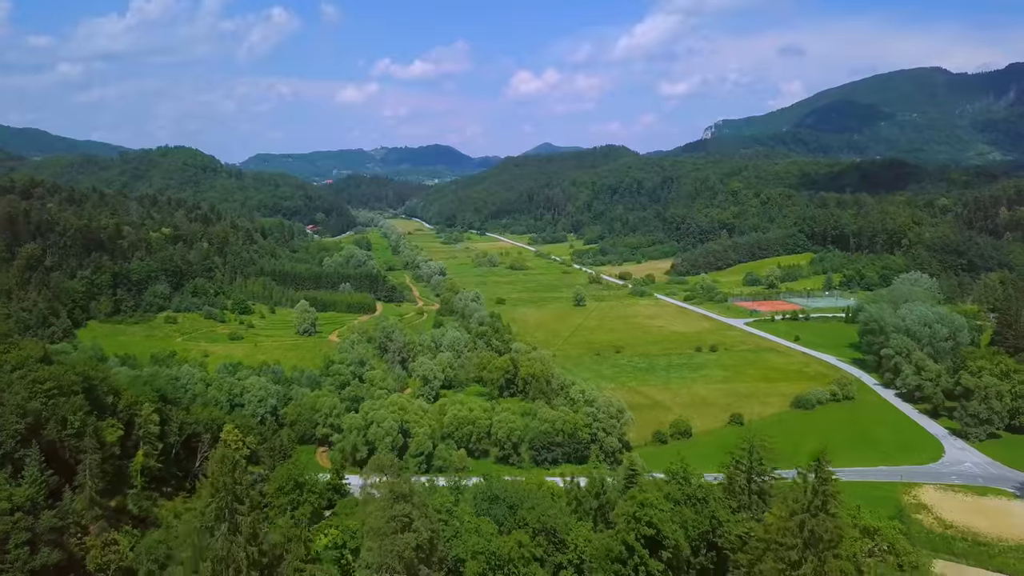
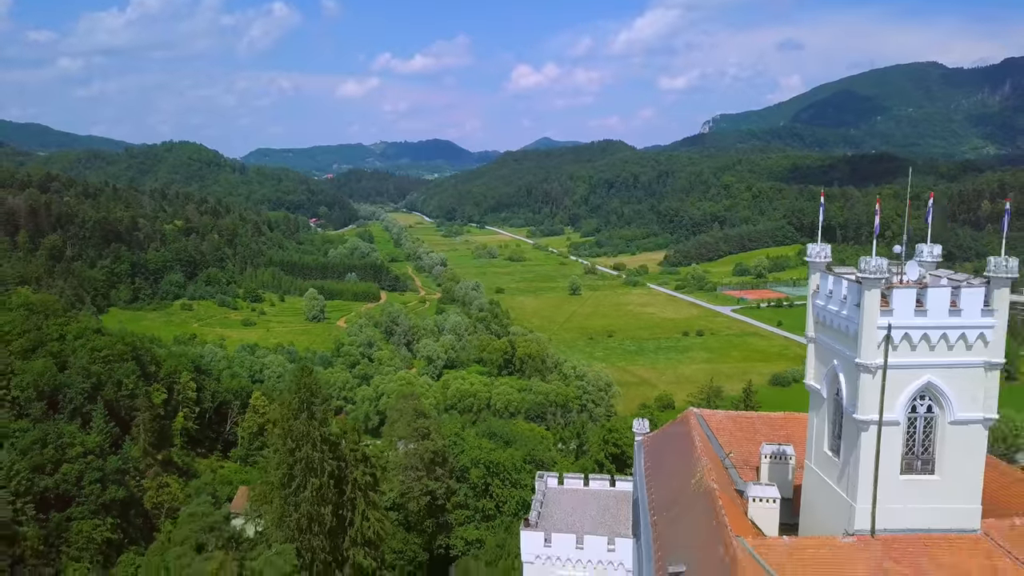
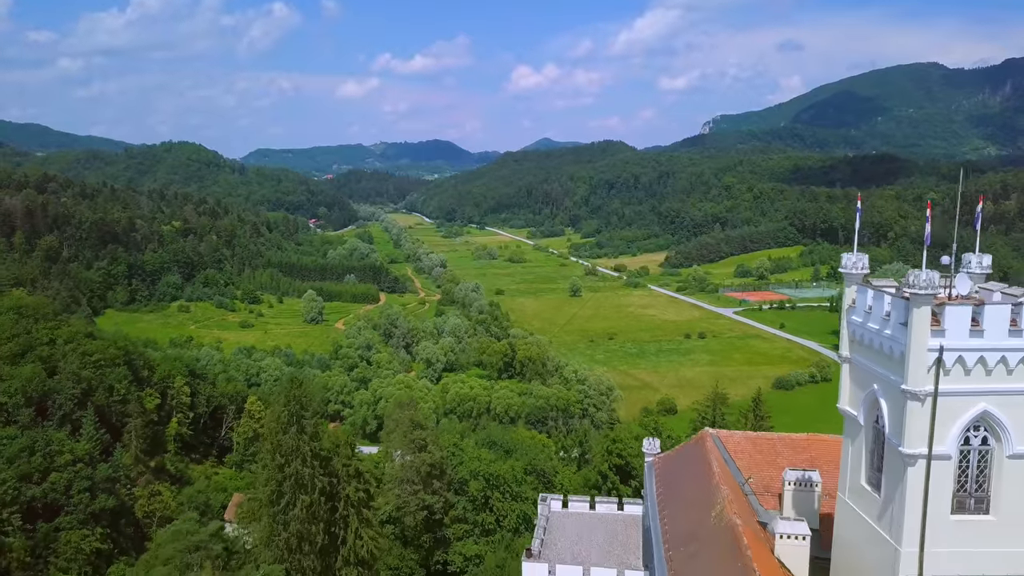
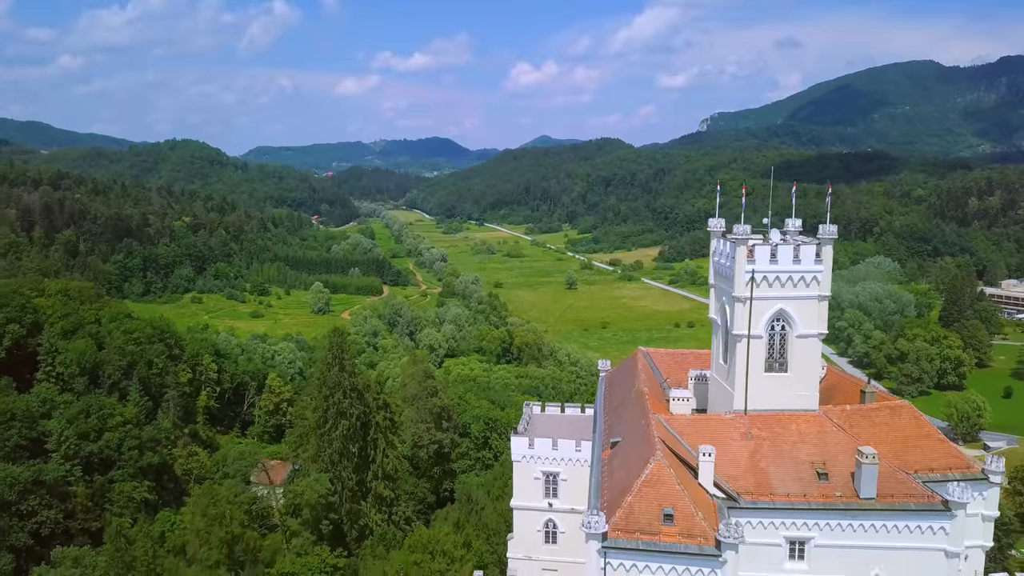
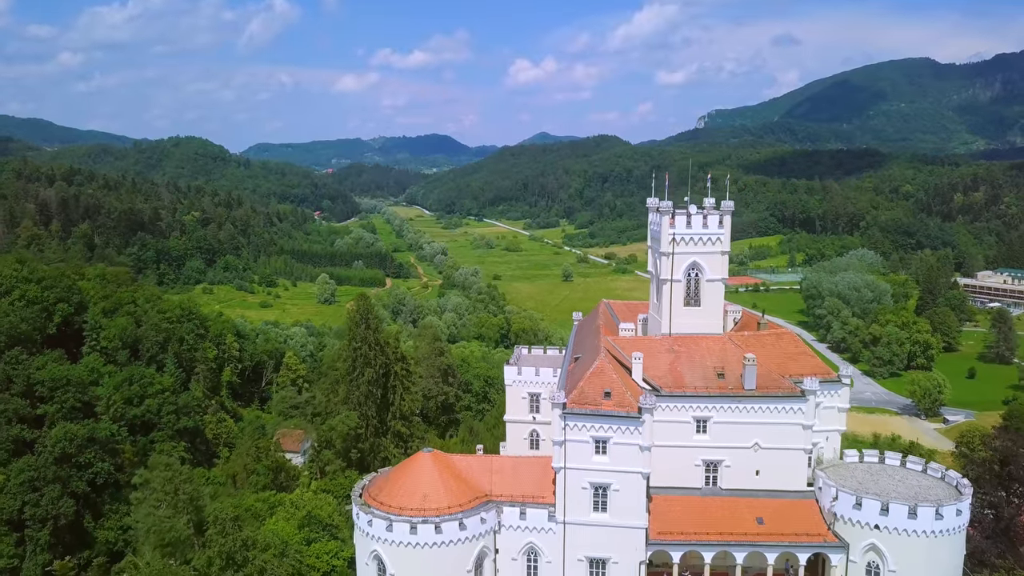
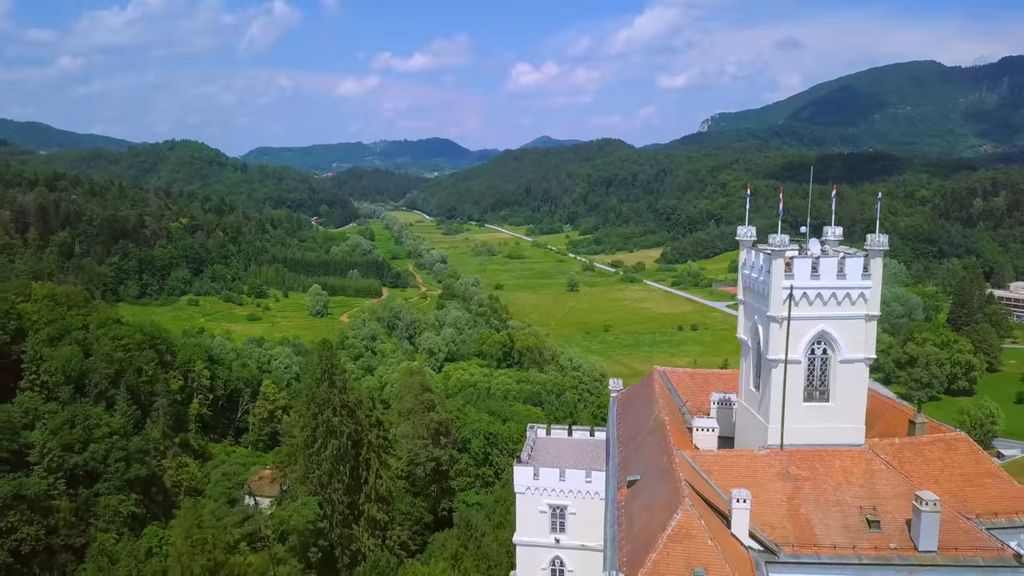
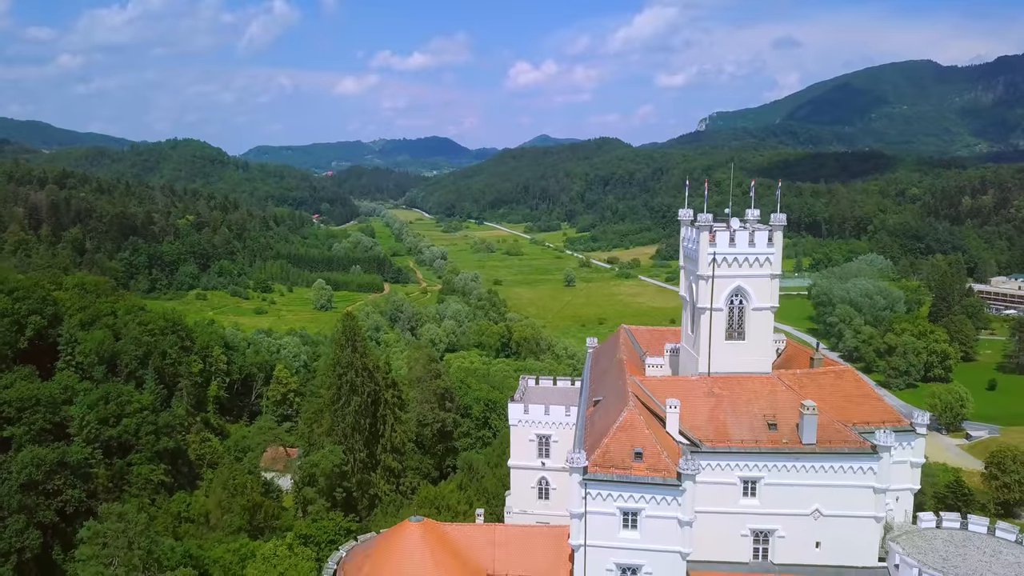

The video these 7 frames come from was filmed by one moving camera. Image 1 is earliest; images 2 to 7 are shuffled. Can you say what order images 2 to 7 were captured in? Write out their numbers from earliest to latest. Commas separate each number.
3, 2, 6, 4, 7, 5
